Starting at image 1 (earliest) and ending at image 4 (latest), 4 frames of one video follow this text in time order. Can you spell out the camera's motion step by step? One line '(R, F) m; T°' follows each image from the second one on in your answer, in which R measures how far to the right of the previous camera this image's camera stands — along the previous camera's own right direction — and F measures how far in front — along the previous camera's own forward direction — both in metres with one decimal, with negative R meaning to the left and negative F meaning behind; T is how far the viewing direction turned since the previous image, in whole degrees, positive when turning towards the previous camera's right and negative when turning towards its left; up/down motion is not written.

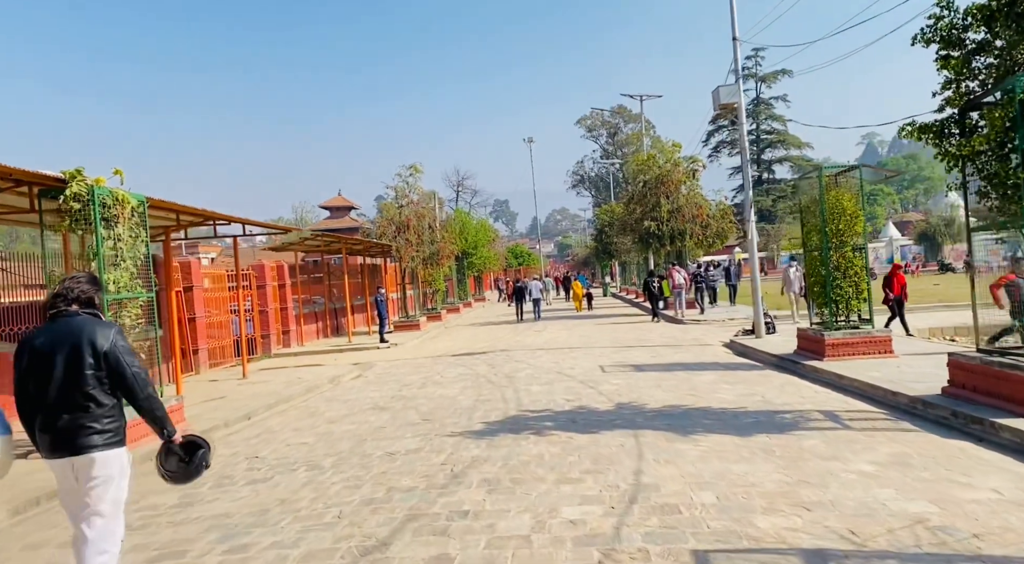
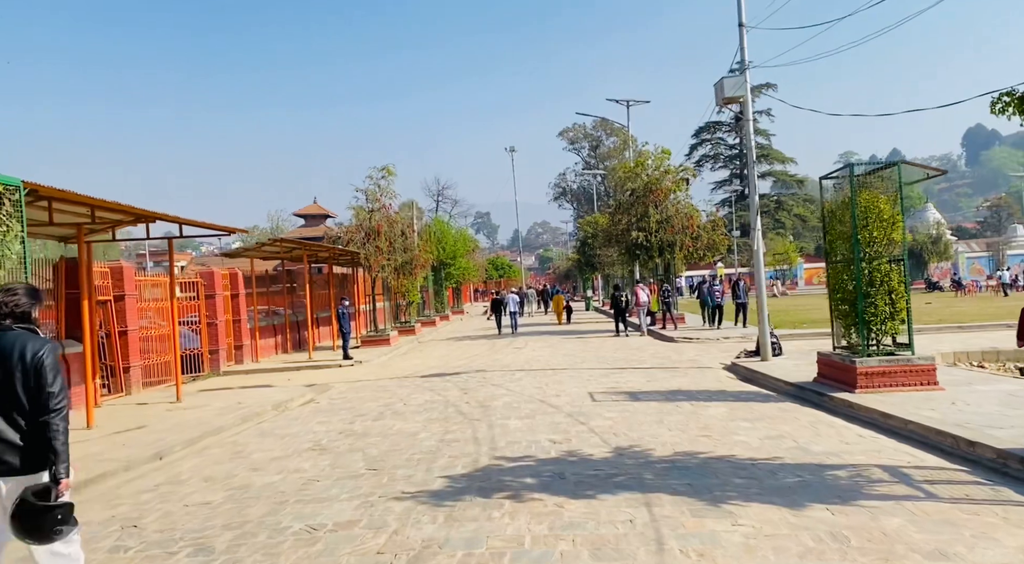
(+0.1, +2.2) m; +1°
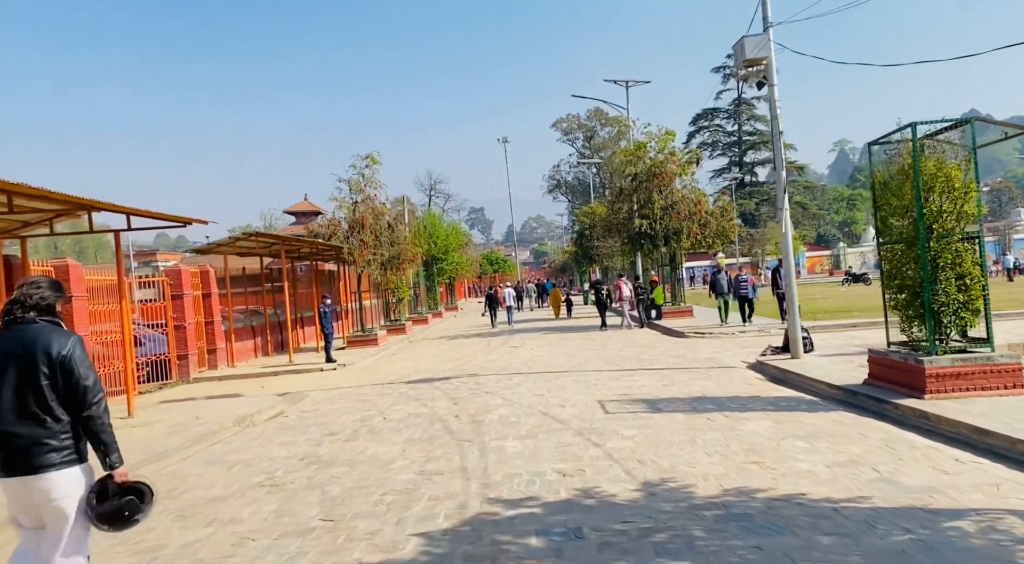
(0.0, +2.0) m; 0°
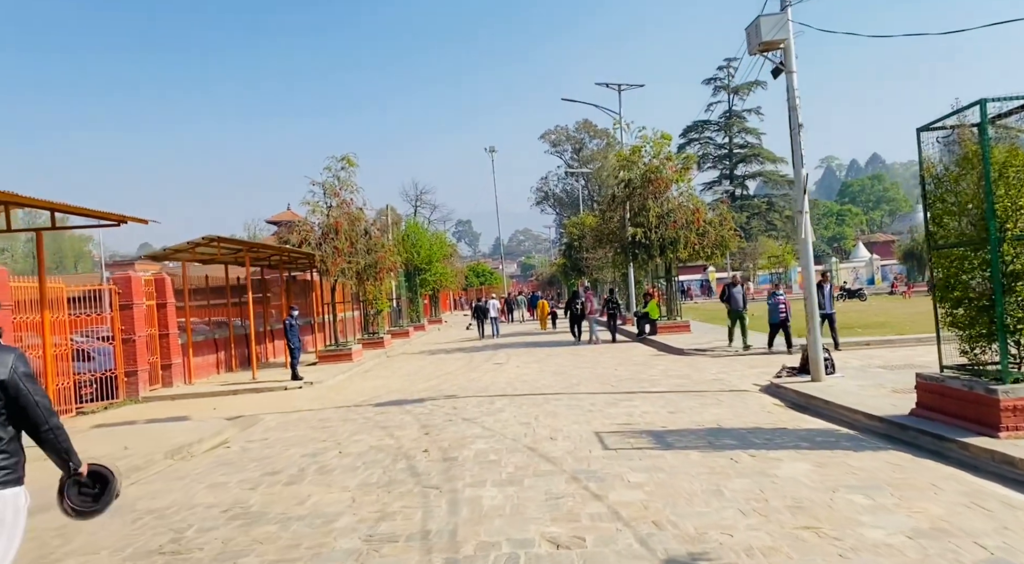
(+0.1, +1.8) m; +1°
